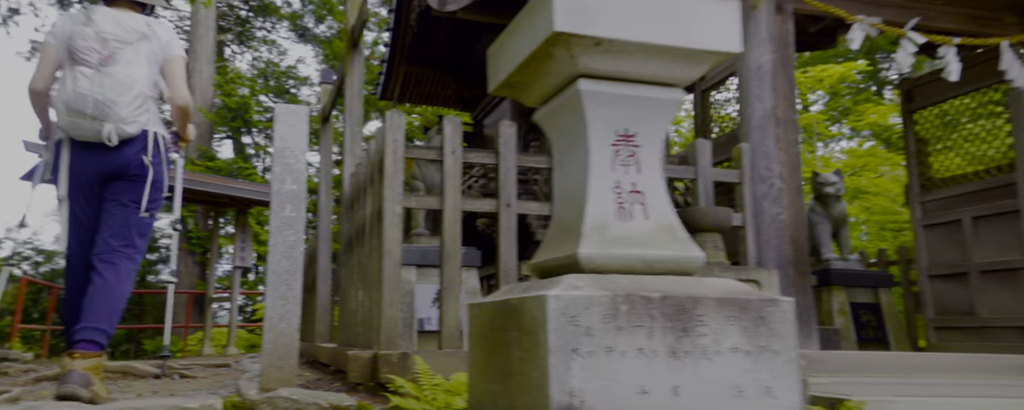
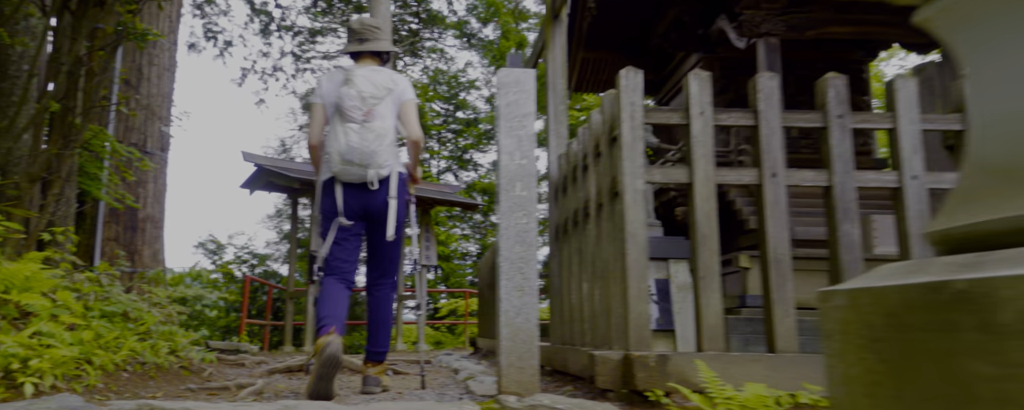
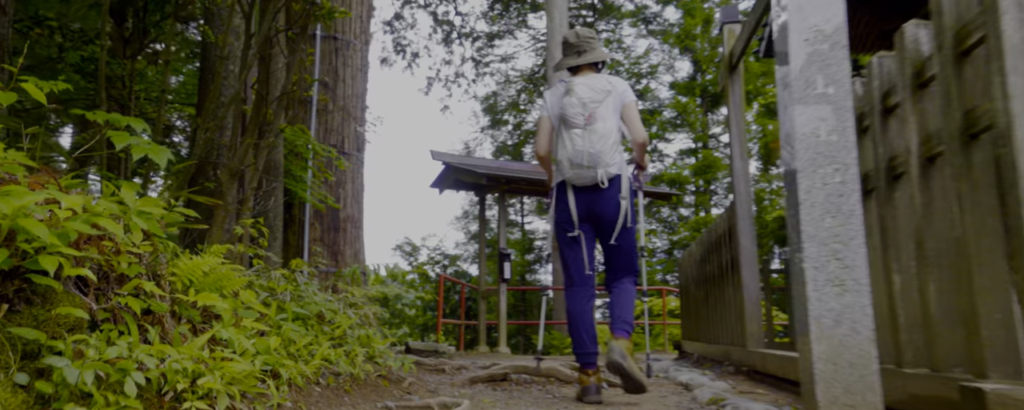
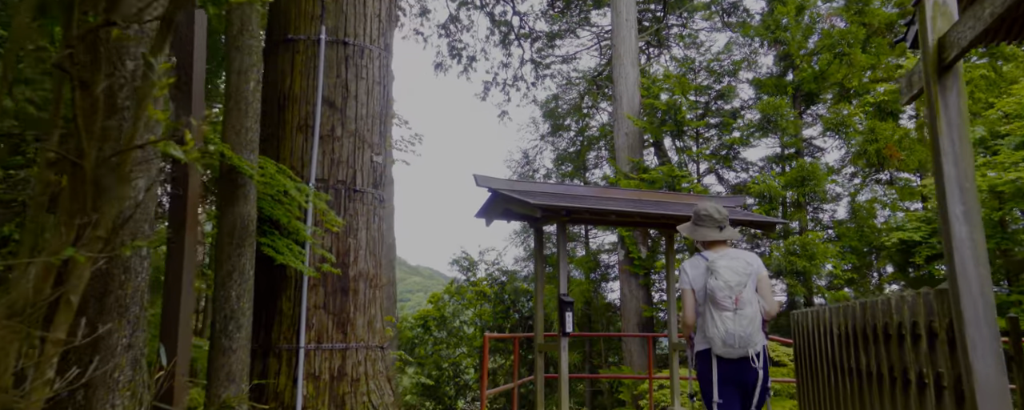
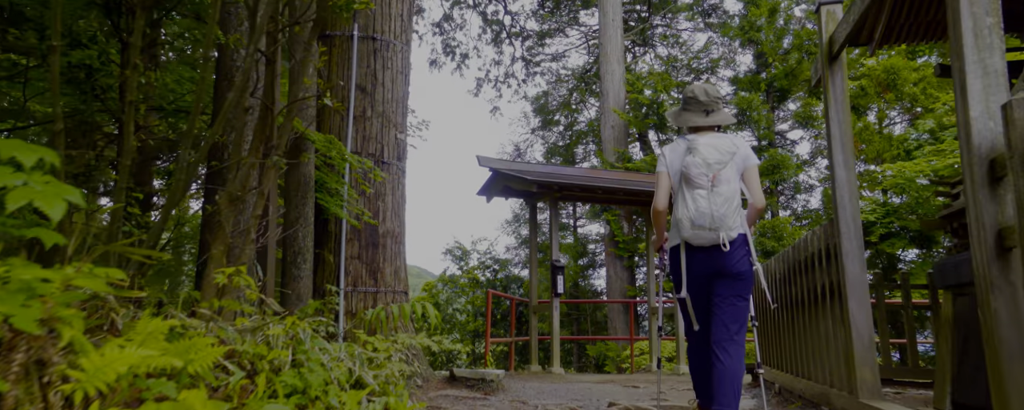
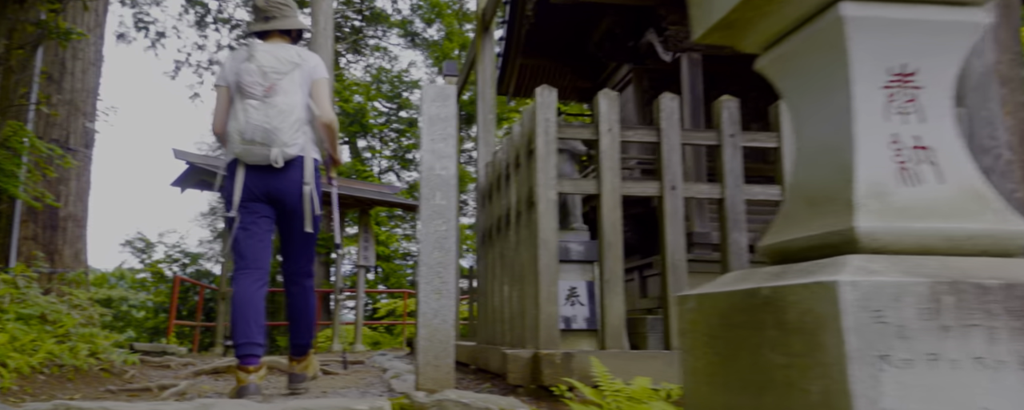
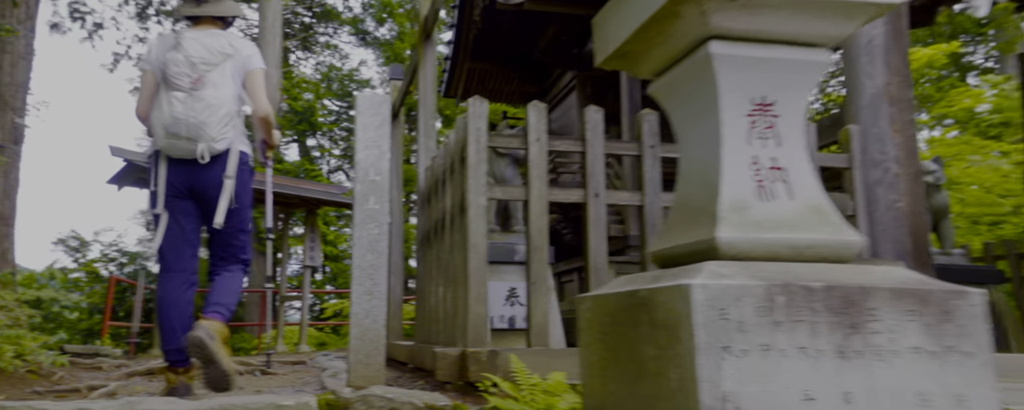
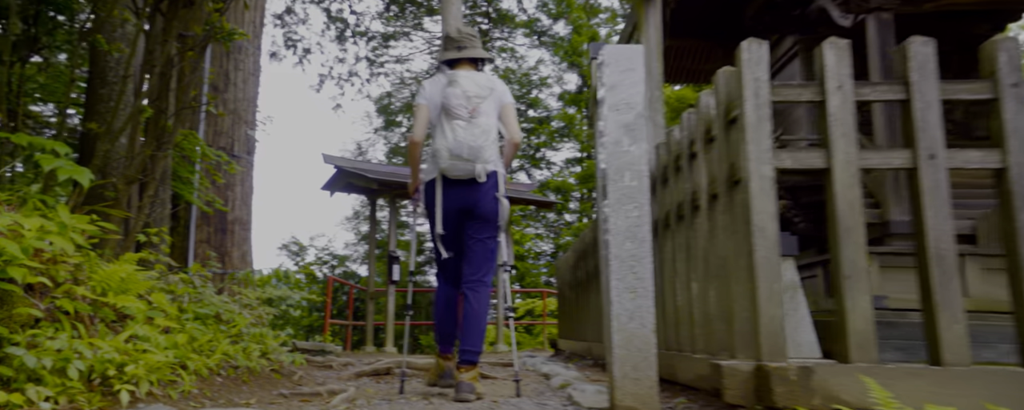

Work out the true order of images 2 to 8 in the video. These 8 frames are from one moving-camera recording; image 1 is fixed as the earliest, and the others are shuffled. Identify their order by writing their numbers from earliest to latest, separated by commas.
7, 6, 2, 8, 3, 5, 4
